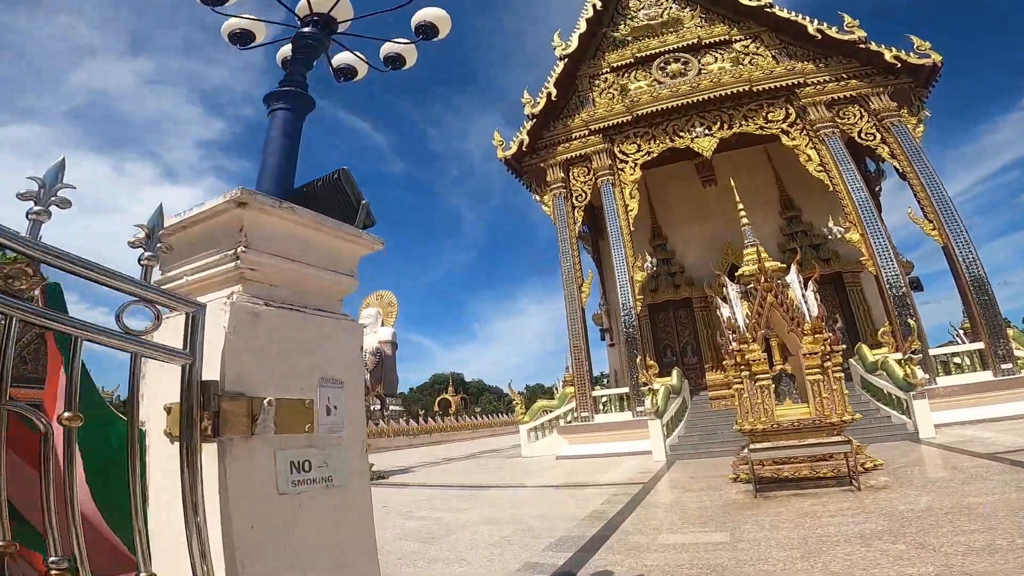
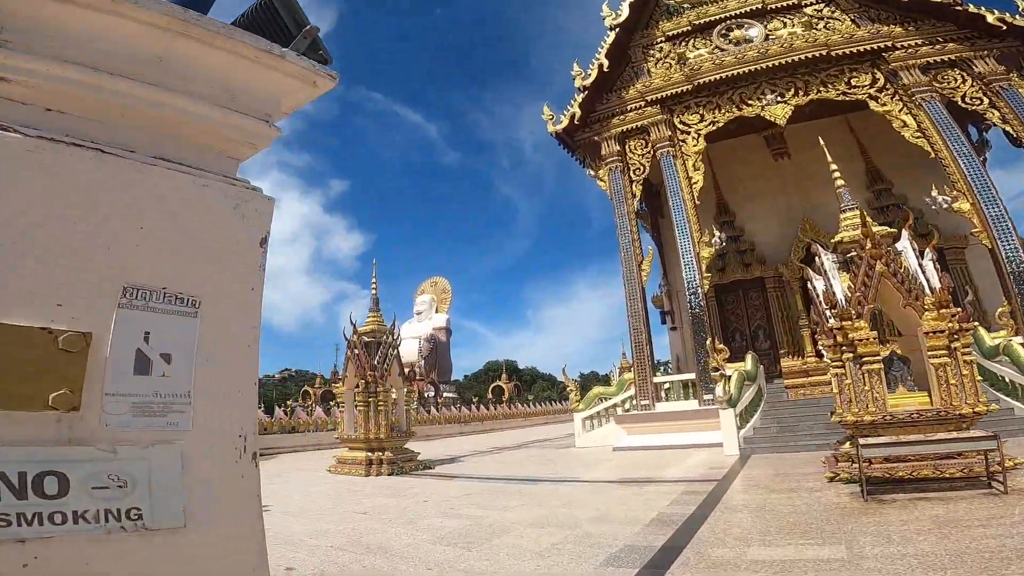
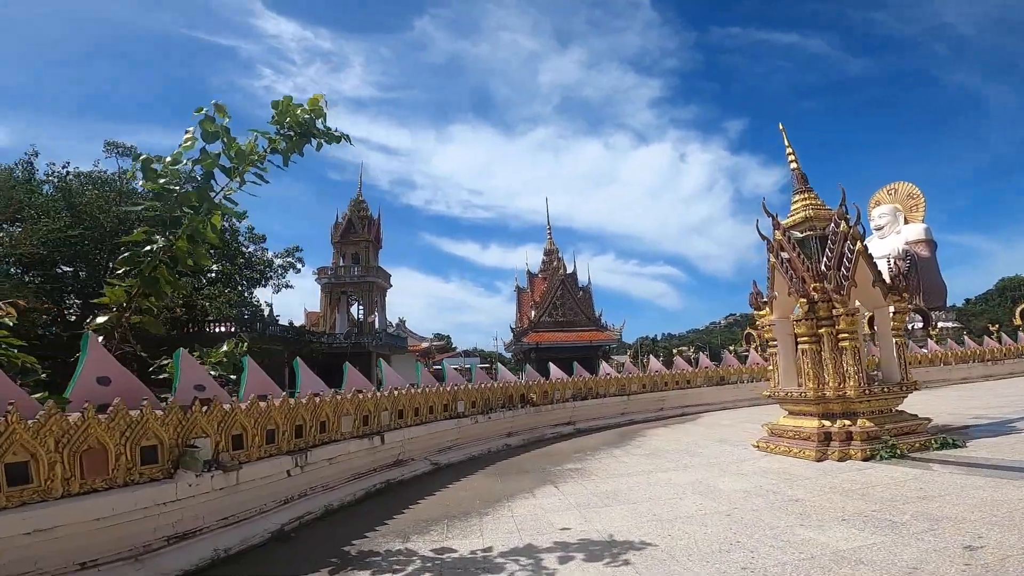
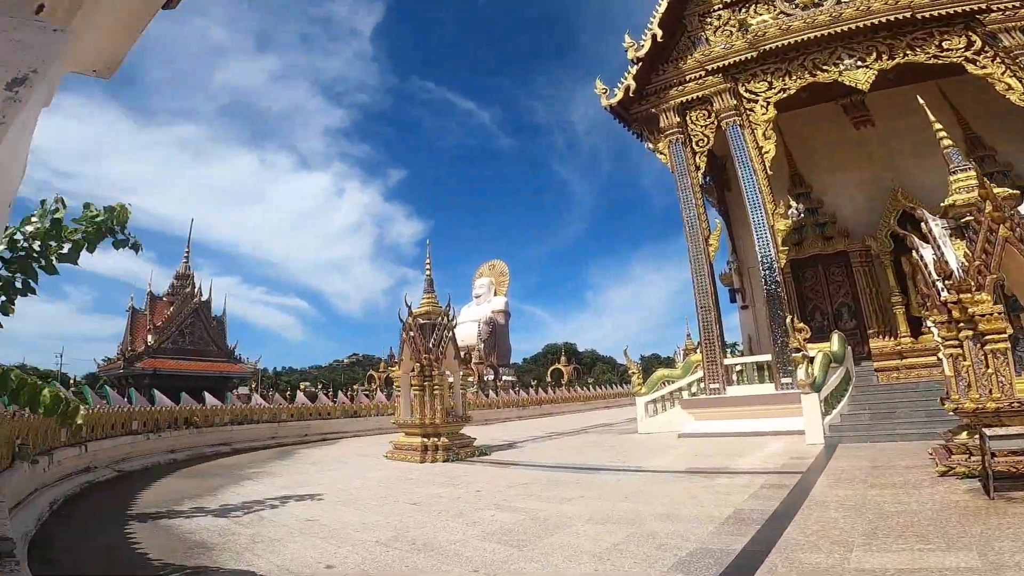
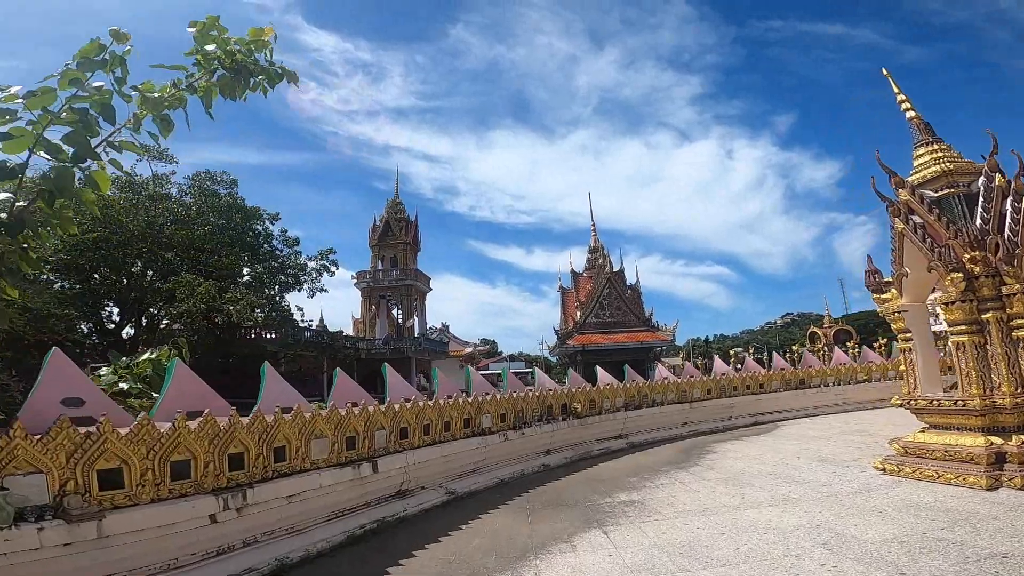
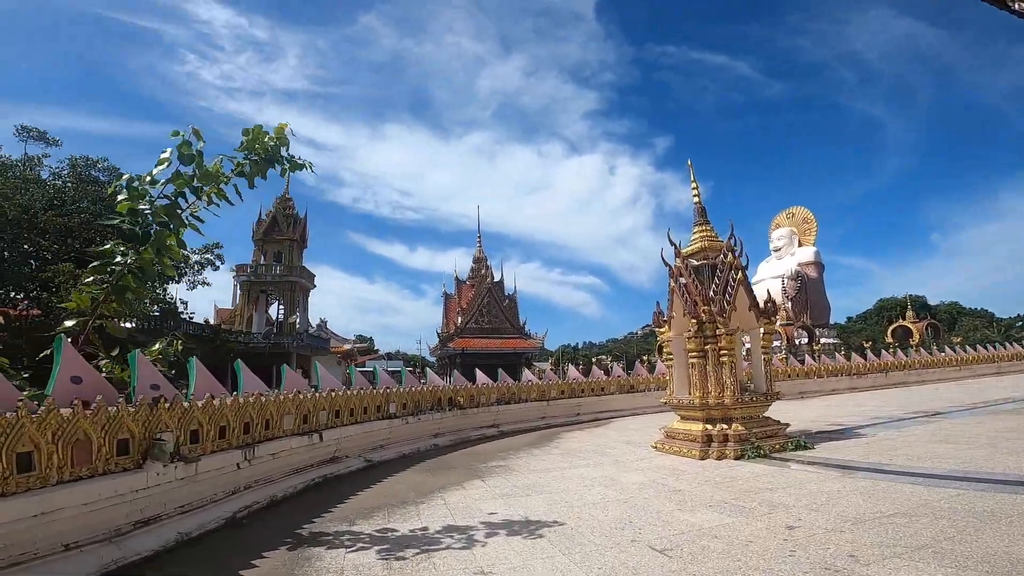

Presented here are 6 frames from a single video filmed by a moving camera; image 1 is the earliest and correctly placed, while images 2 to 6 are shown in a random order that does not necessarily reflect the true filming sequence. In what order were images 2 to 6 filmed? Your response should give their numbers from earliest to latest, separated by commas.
2, 4, 6, 3, 5
